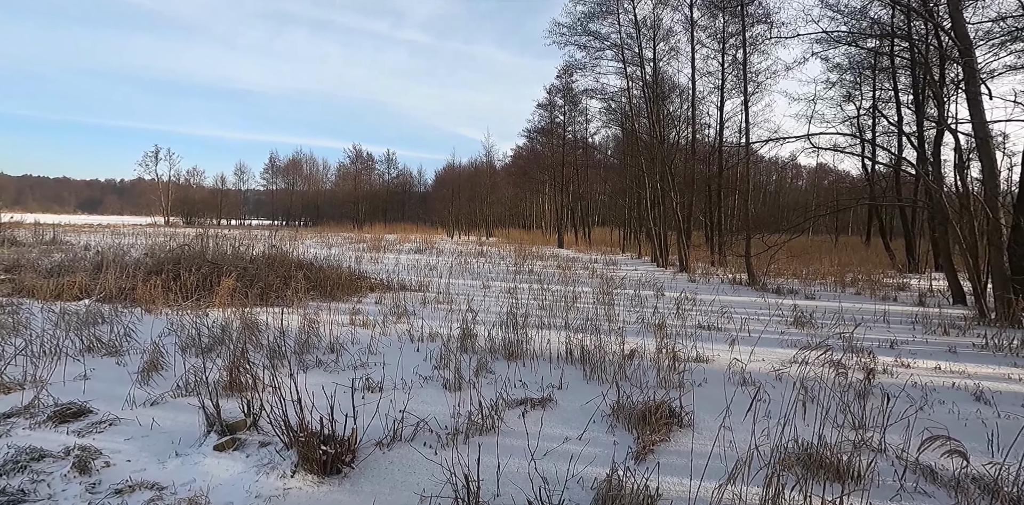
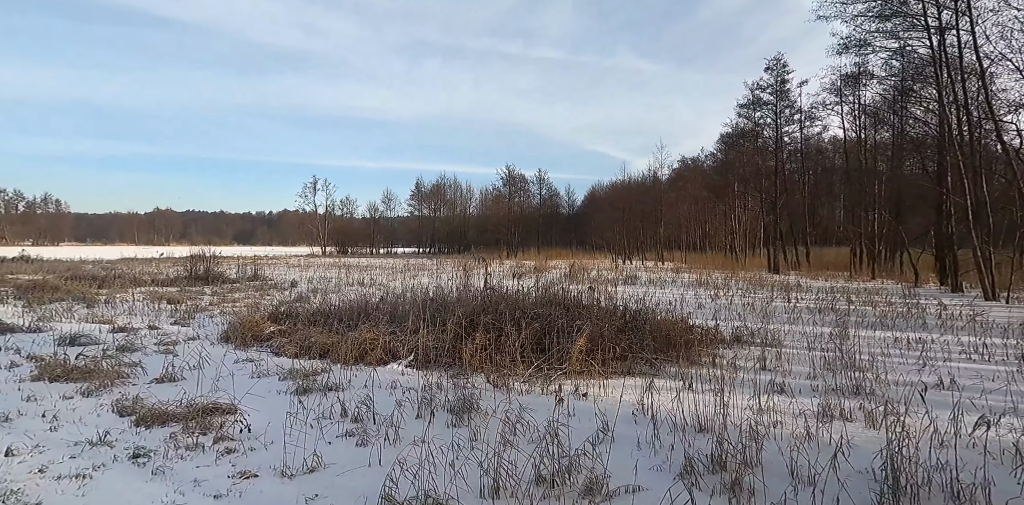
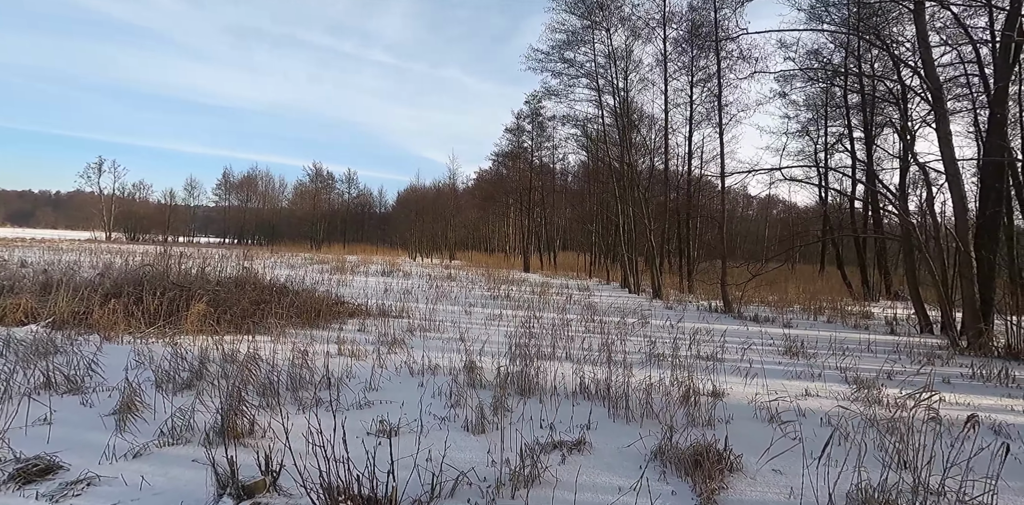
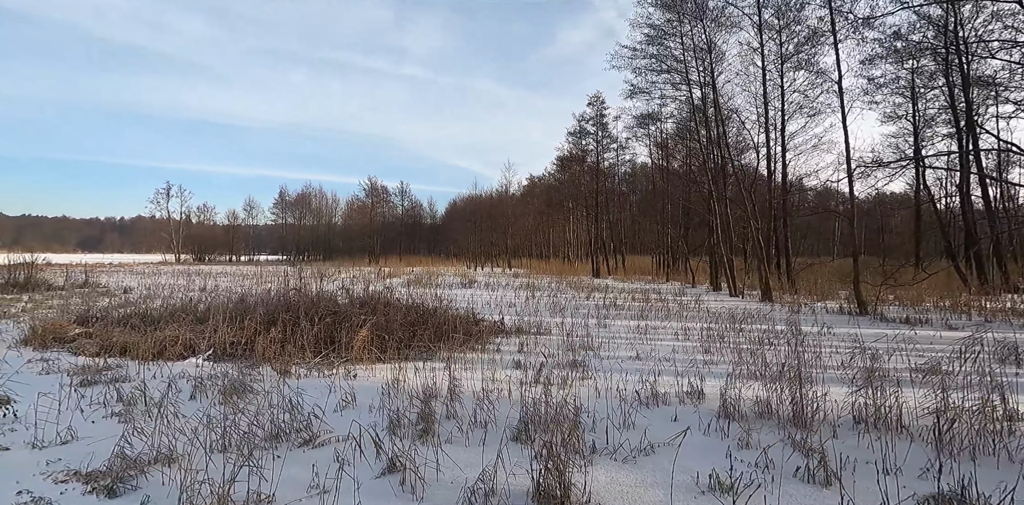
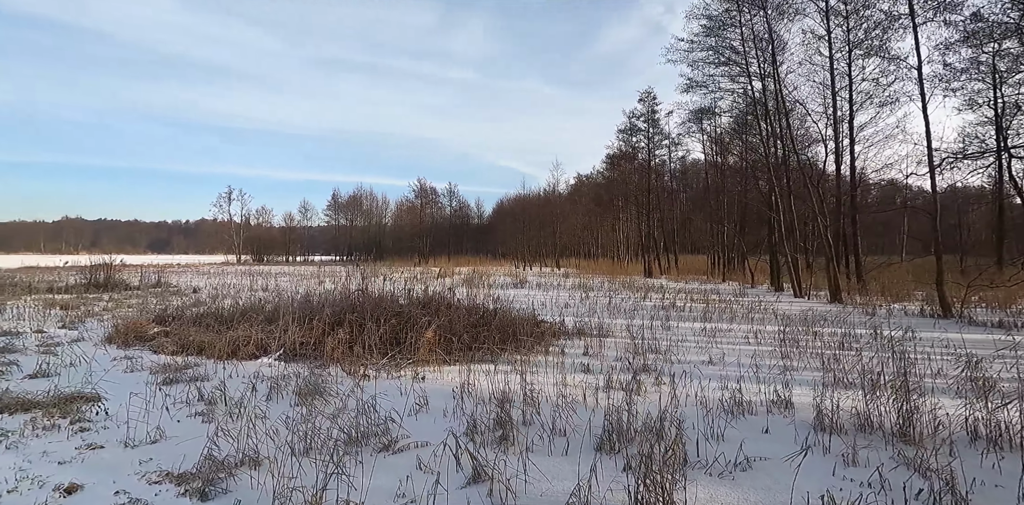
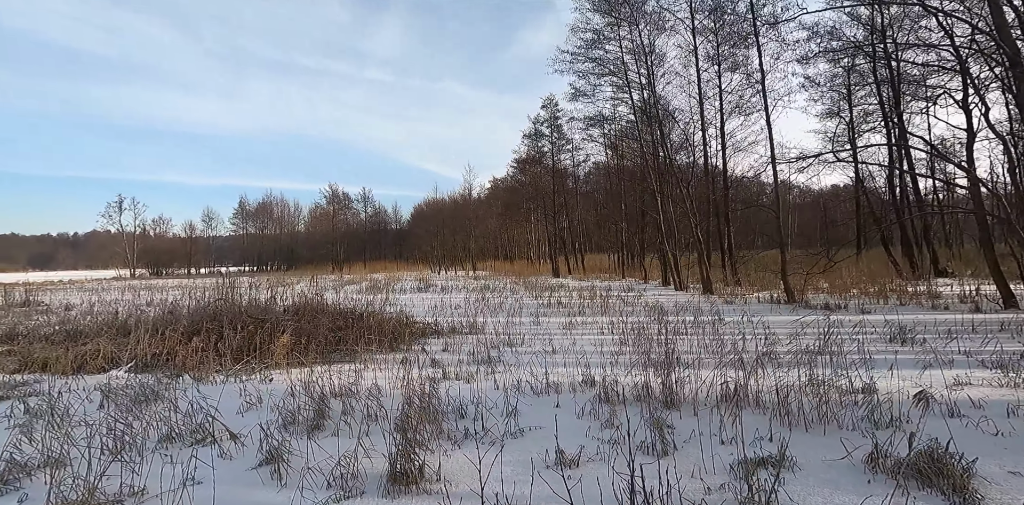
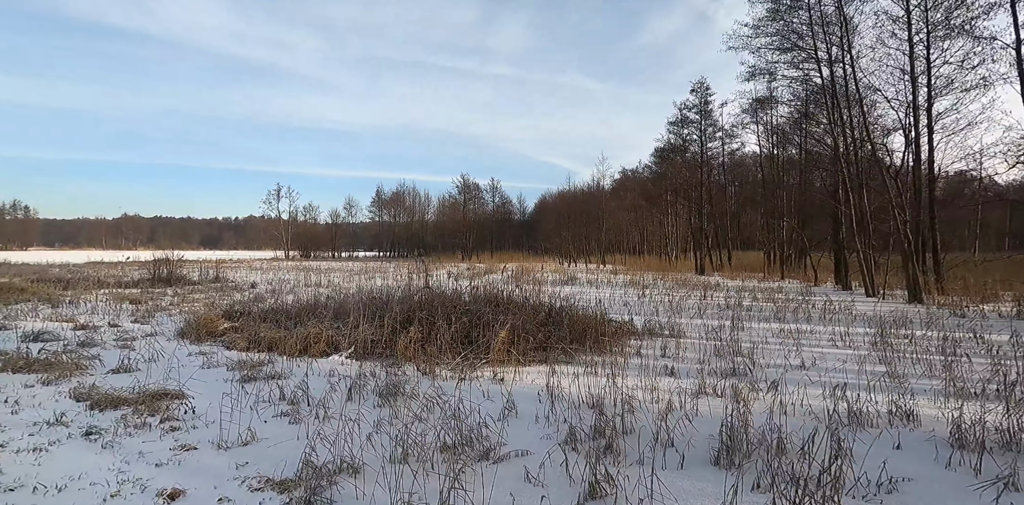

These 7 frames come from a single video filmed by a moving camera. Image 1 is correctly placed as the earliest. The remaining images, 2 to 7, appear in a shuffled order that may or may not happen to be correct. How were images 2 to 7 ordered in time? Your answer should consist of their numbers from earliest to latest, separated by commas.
3, 6, 4, 5, 7, 2
